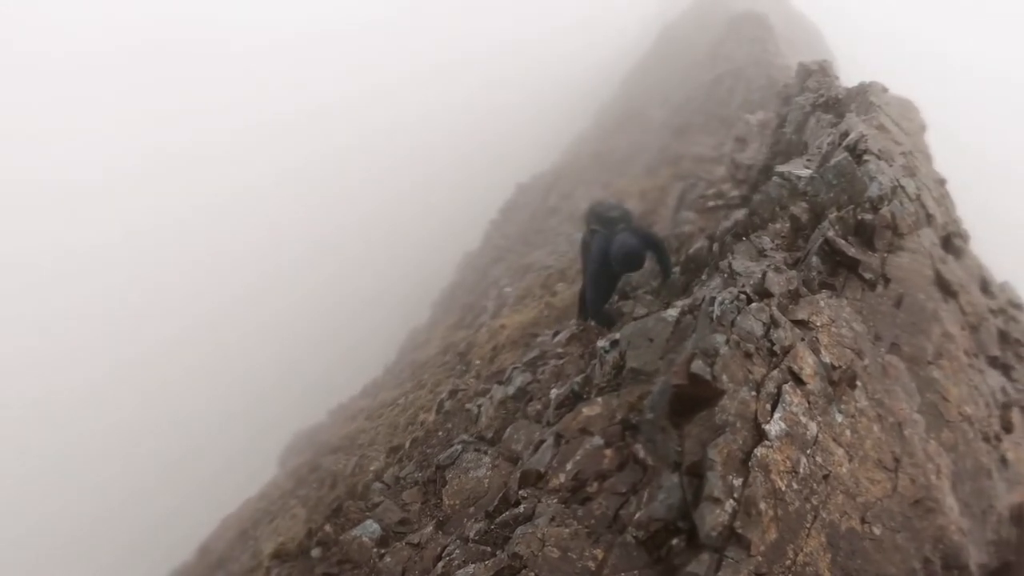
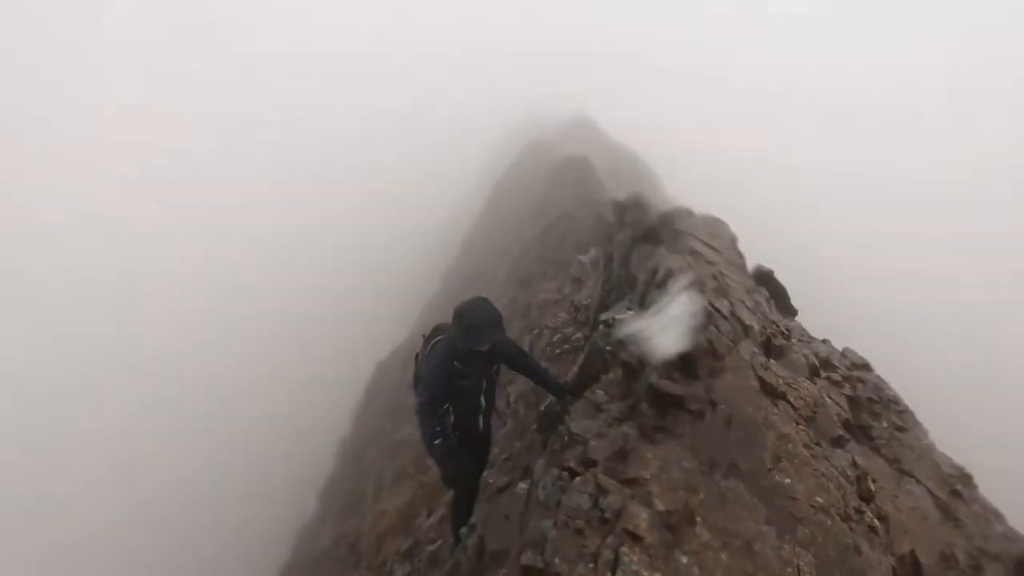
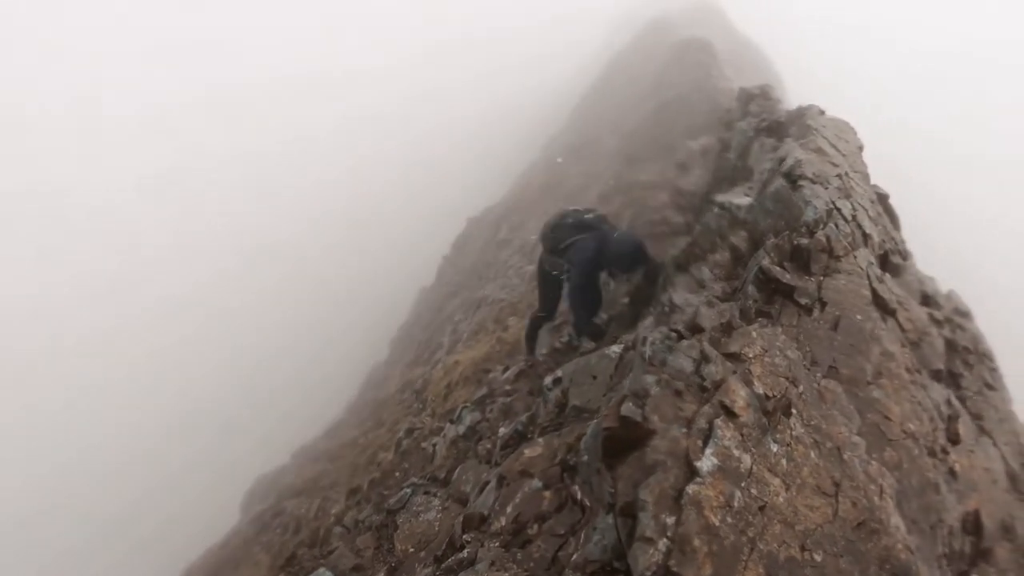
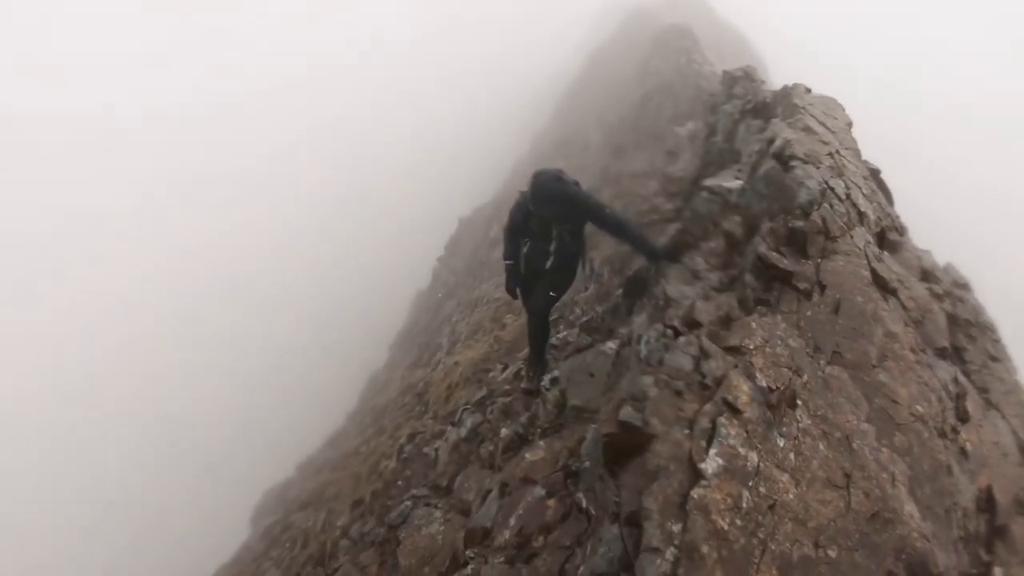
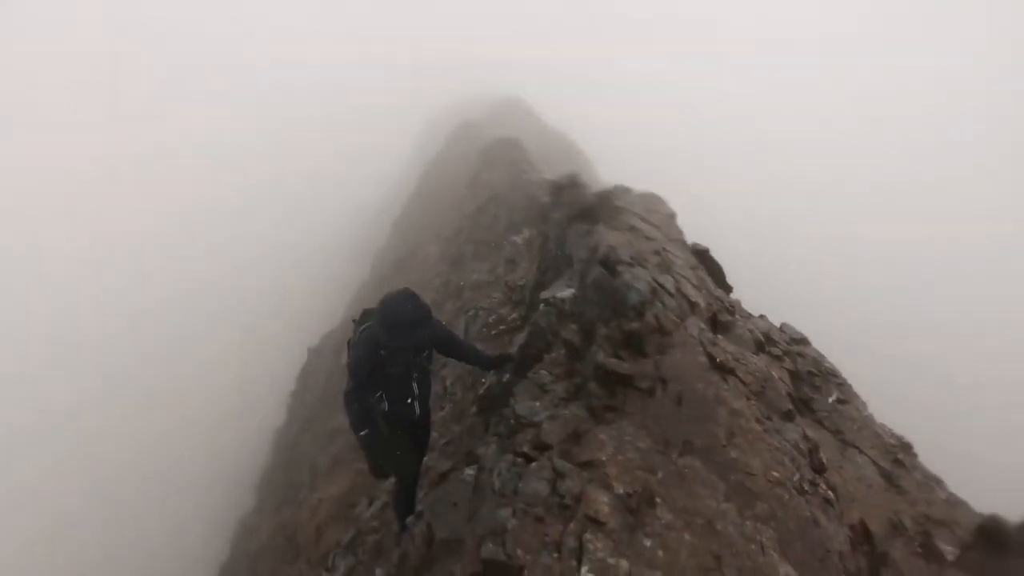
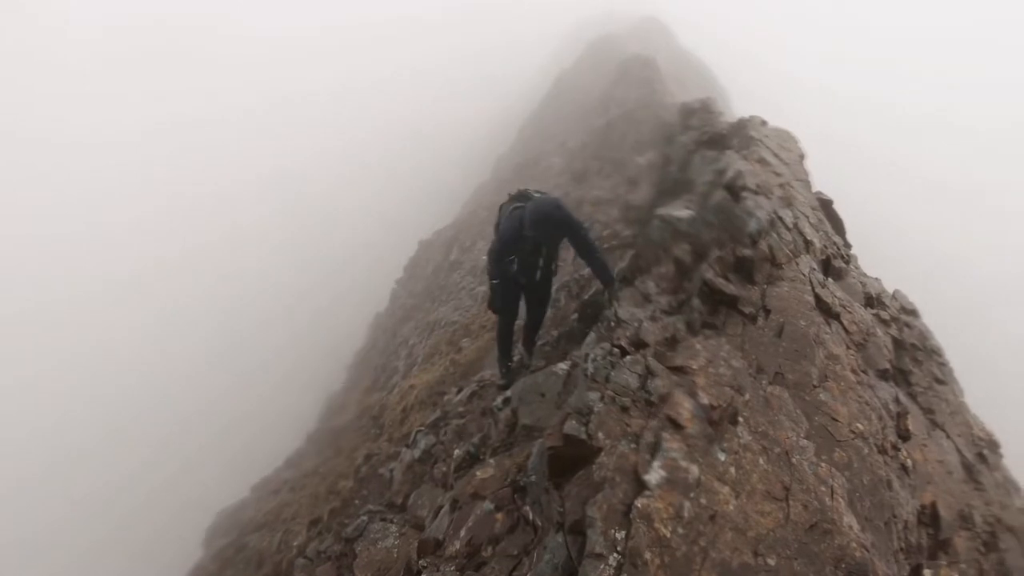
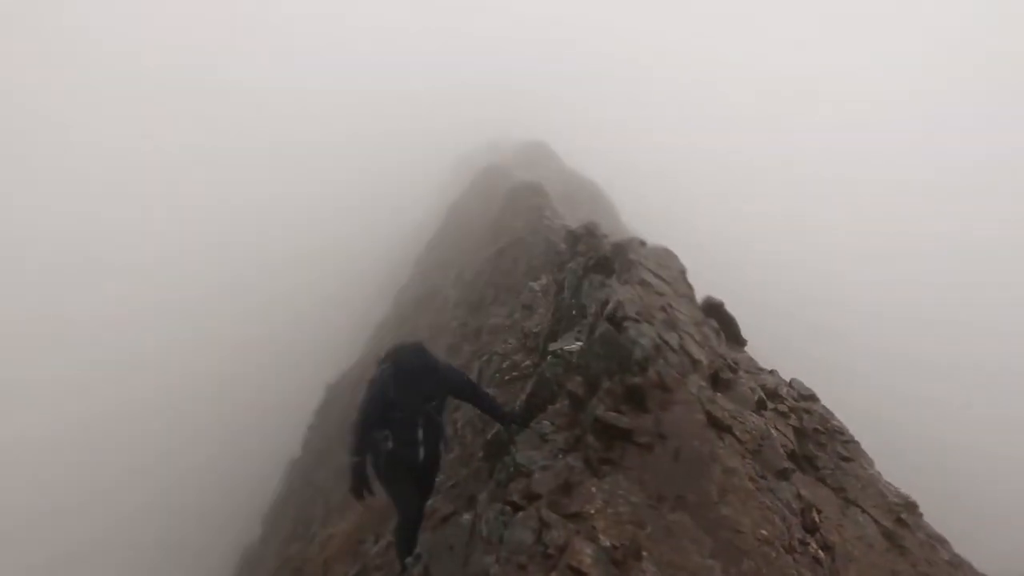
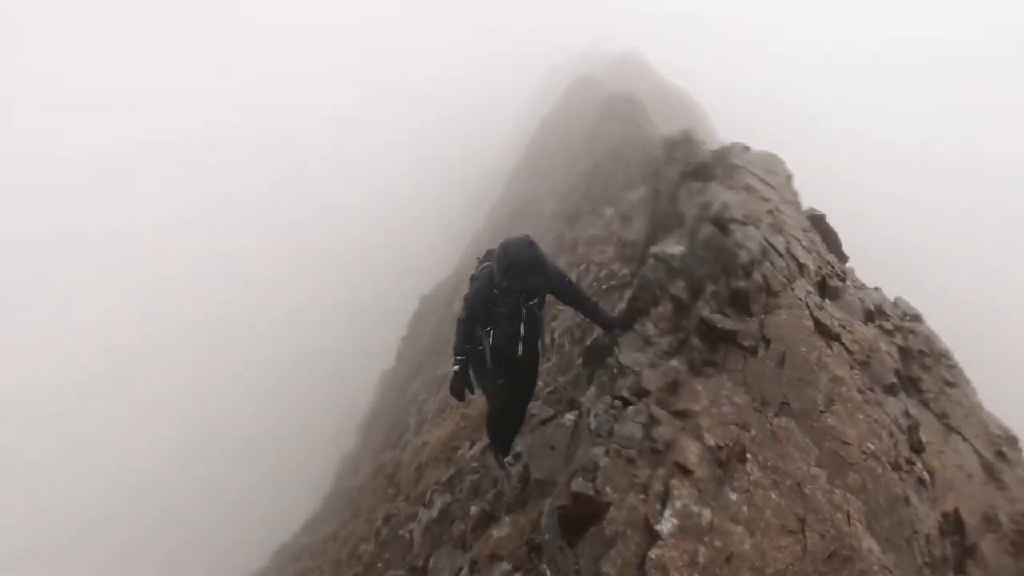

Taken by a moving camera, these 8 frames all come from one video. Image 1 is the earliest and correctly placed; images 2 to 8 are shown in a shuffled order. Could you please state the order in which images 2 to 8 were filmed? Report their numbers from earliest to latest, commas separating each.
3, 6, 4, 8, 2, 7, 5
